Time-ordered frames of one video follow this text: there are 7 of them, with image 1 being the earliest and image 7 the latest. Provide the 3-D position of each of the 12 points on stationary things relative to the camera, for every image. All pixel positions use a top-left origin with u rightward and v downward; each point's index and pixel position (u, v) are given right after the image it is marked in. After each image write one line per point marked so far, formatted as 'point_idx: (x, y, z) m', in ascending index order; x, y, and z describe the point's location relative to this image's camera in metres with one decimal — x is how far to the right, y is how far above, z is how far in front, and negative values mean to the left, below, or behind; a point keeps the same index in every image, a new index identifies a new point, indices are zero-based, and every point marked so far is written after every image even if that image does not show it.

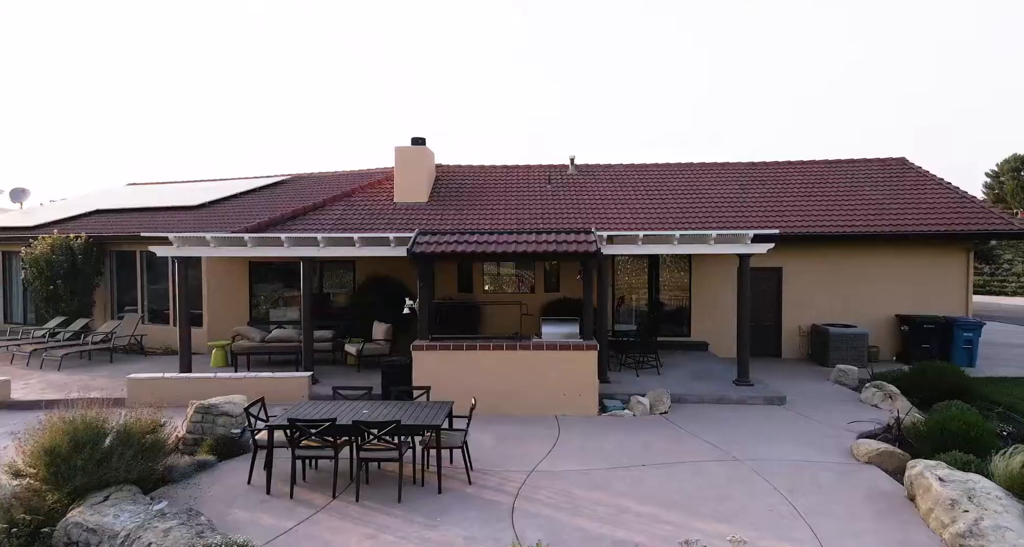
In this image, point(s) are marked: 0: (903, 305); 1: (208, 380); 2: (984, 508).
0: (+7.4, -0.6, +10.1) m
1: (-4.0, -1.4, +7.2) m
2: (+3.6, -1.8, +4.2) m
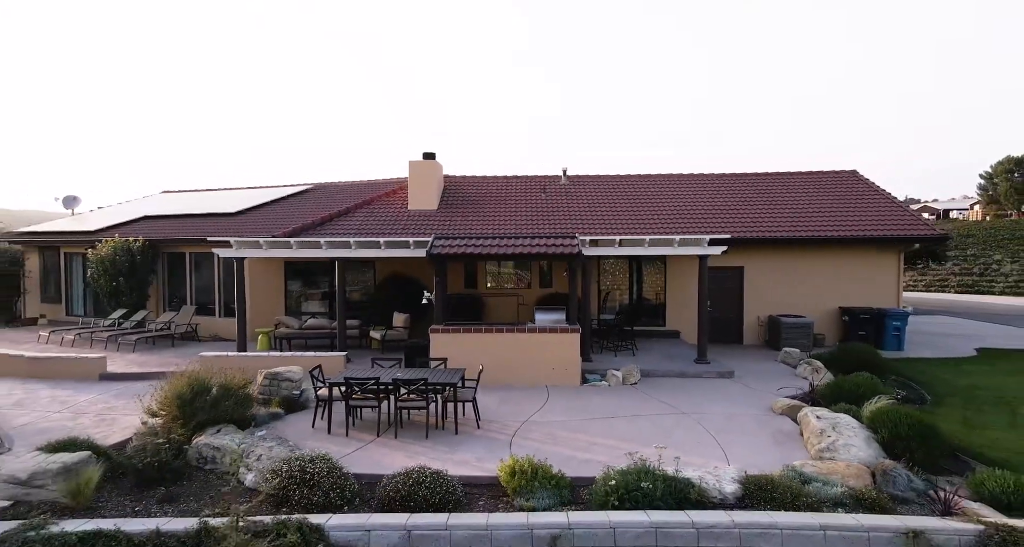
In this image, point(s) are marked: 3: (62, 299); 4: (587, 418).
0: (+7.3, -0.5, +11.9) m
1: (-4.1, -1.4, +9.0) m
2: (+3.6, -1.7, +5.9) m
3: (-11.9, -0.6, +14.4) m
4: (+1.0, -2.0, +7.4) m
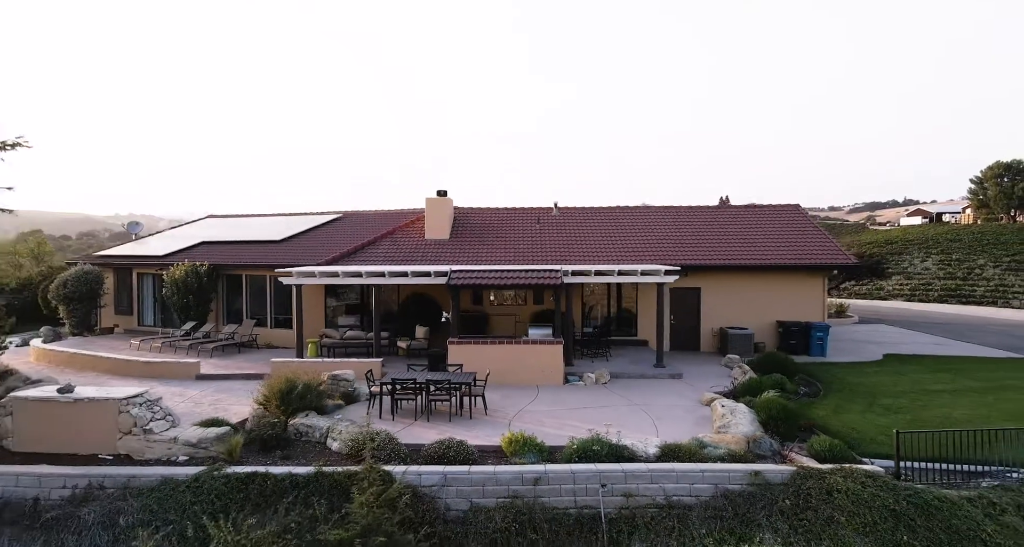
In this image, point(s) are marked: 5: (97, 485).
0: (+7.3, -1.1, +14.7) m
1: (-4.1, -1.9, +11.8) m
2: (+3.6, -2.3, +8.7) m
3: (-11.9, -1.2, +17.2) m
4: (+1.0, -2.5, +10.2) m
5: (-5.4, -2.7, +7.1) m
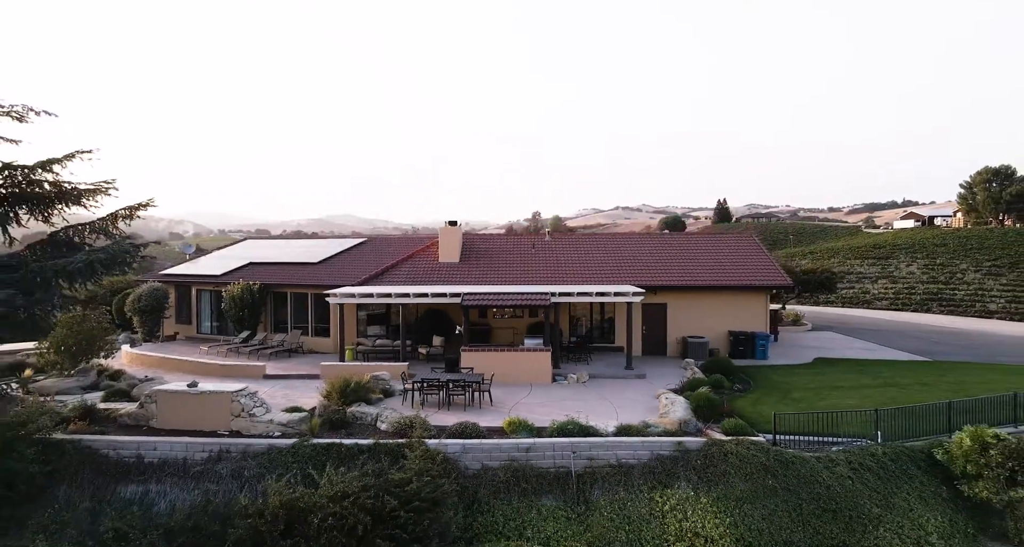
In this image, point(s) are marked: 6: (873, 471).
0: (+7.3, -1.7, +17.9) m
1: (-4.1, -2.5, +15.0) m
2: (+3.5, -2.9, +11.9) m
3: (-11.9, -1.8, +20.4) m
4: (+1.0, -3.1, +13.4) m
5: (-5.4, -3.3, +10.3) m
6: (+6.3, -3.5, +9.6) m
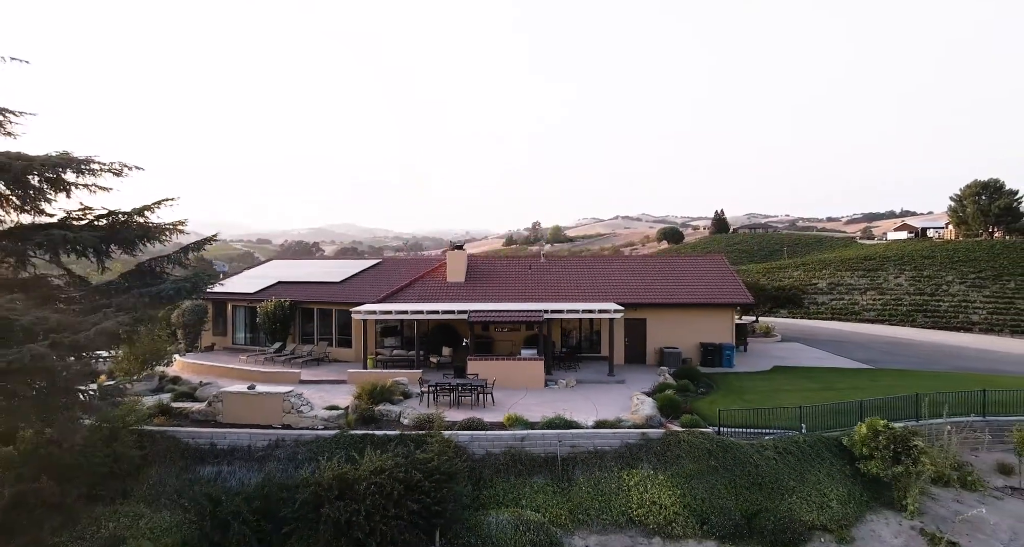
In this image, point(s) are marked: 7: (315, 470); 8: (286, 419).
0: (+7.3, -2.4, +20.5) m
1: (-4.2, -3.2, +17.6) m
2: (+3.5, -3.5, +14.6) m
3: (-12.0, -2.5, +23.0) m
4: (+0.9, -3.8, +16.0) m
5: (-5.5, -3.9, +12.9) m
6: (+6.3, -4.1, +12.2) m
7: (-4.2, -4.3, +11.8) m
8: (-5.7, -3.7, +13.8) m
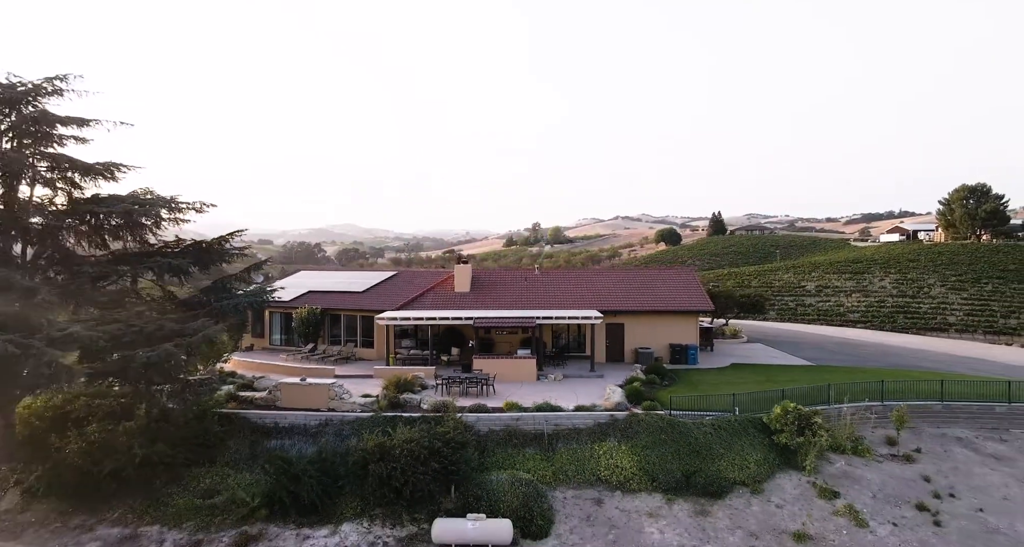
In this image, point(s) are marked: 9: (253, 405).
0: (+7.2, -2.9, +24.2) m
1: (-4.2, -3.7, +21.3) m
2: (+3.4, -4.0, +18.2) m
3: (-12.1, -3.0, +26.7) m
4: (+0.9, -4.3, +19.7) m
5: (-5.5, -4.4, +16.6) m
6: (+6.2, -4.6, +15.9) m
7: (-4.3, -4.8, +15.5) m
8: (-5.8, -4.2, +17.4) m
9: (-8.5, -4.3, +17.8) m
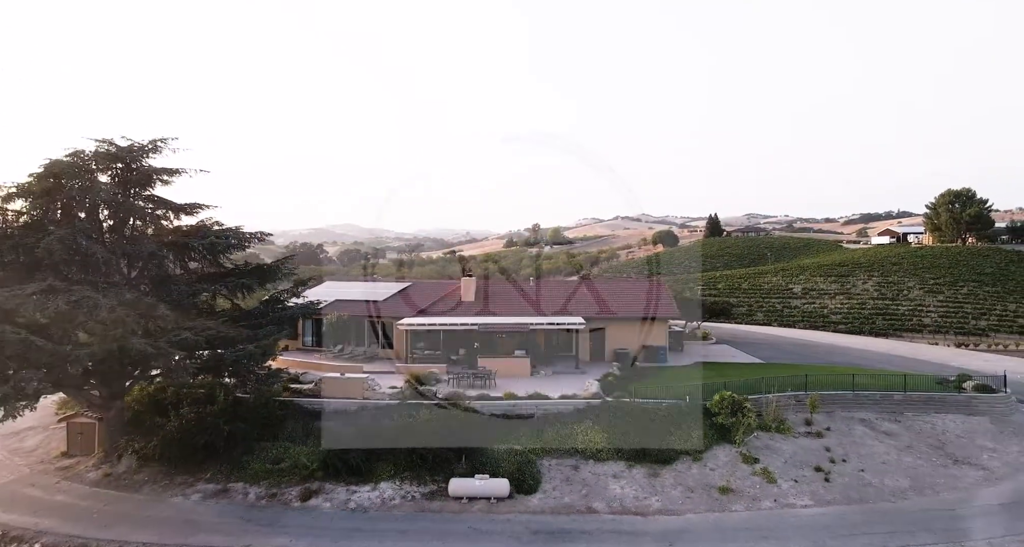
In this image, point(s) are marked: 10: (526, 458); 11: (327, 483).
0: (+7.1, -3.6, +28.6) m
1: (-4.3, -4.3, +25.7) m
2: (+3.3, -4.6, +22.6) m
3: (-12.2, -3.7, +31.1) m
4: (+0.8, -4.9, +24.1) m
5: (-5.6, -5.1, +21.0) m
6: (+6.1, -5.2, +20.3) m
7: (-4.4, -5.4, +19.8) m
8: (-5.9, -4.8, +21.8) m
9: (-8.6, -4.9, +22.2) m
10: (+0.5, -6.4, +18.9) m
11: (-6.2, -7.0, +18.1) m
